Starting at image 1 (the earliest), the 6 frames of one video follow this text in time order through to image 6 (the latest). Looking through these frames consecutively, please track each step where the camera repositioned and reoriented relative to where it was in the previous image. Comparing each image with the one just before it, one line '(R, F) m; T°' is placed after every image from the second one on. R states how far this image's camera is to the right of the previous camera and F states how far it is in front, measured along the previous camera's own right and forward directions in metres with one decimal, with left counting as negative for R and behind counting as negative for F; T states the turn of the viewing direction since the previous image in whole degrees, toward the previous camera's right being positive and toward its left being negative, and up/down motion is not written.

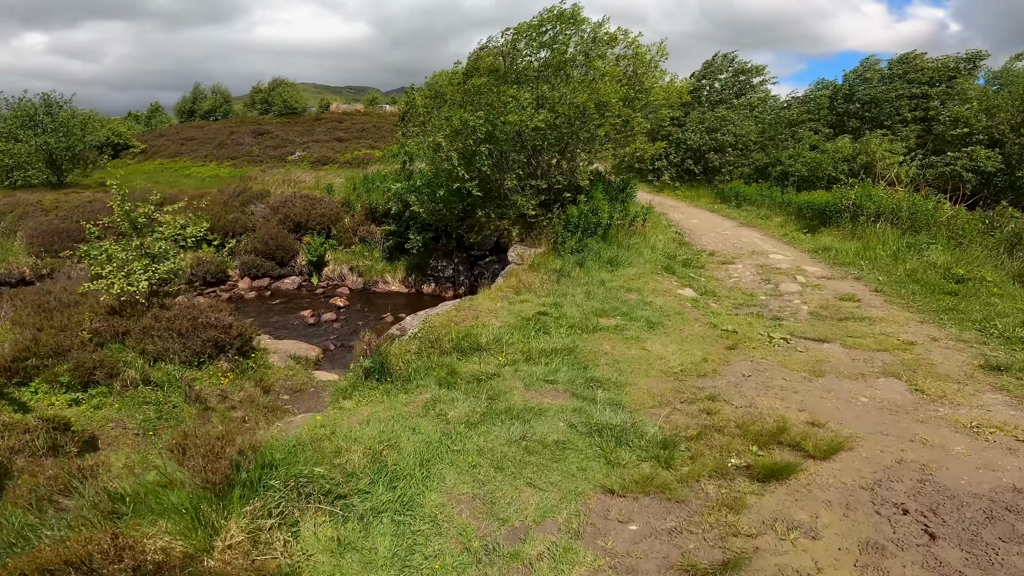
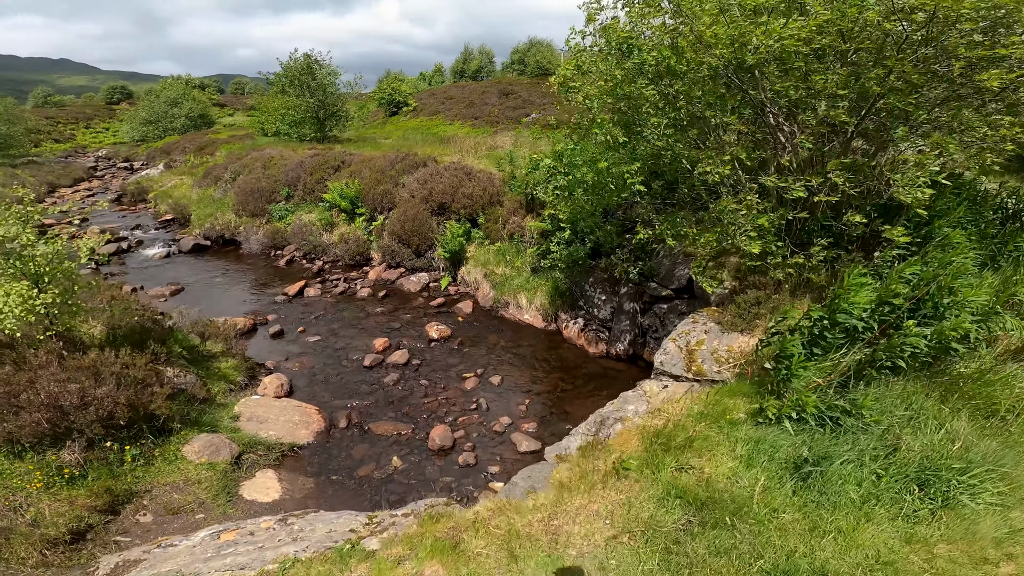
(+1.2, +6.4) m; -28°
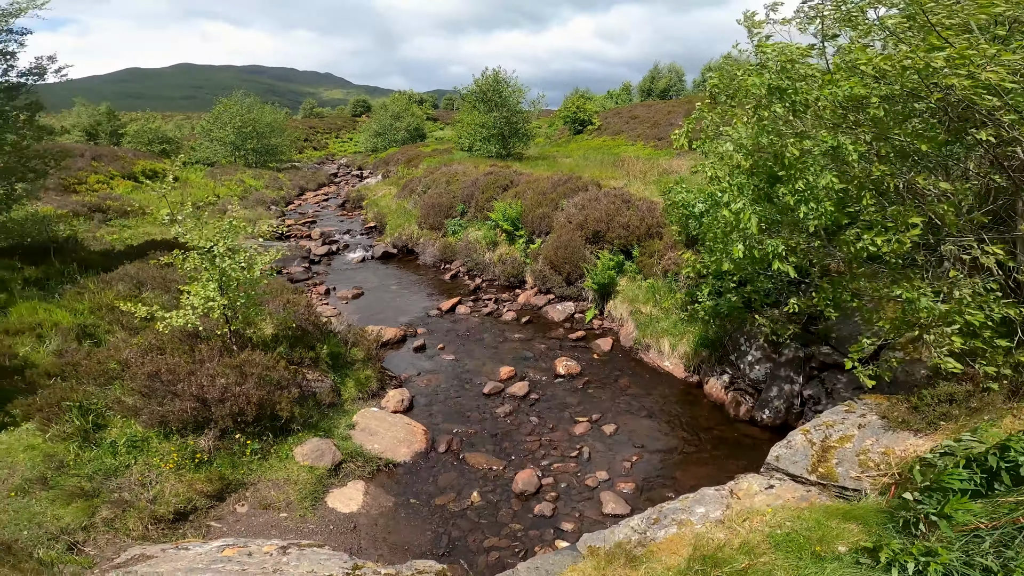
(+0.9, +0.3) m; -19°
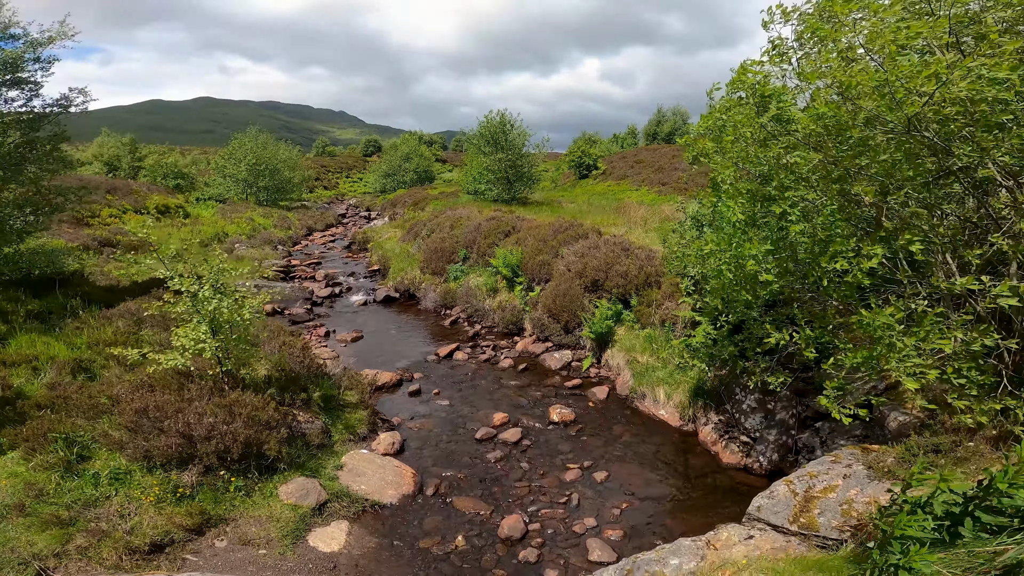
(+0.3, -0.1) m; -1°
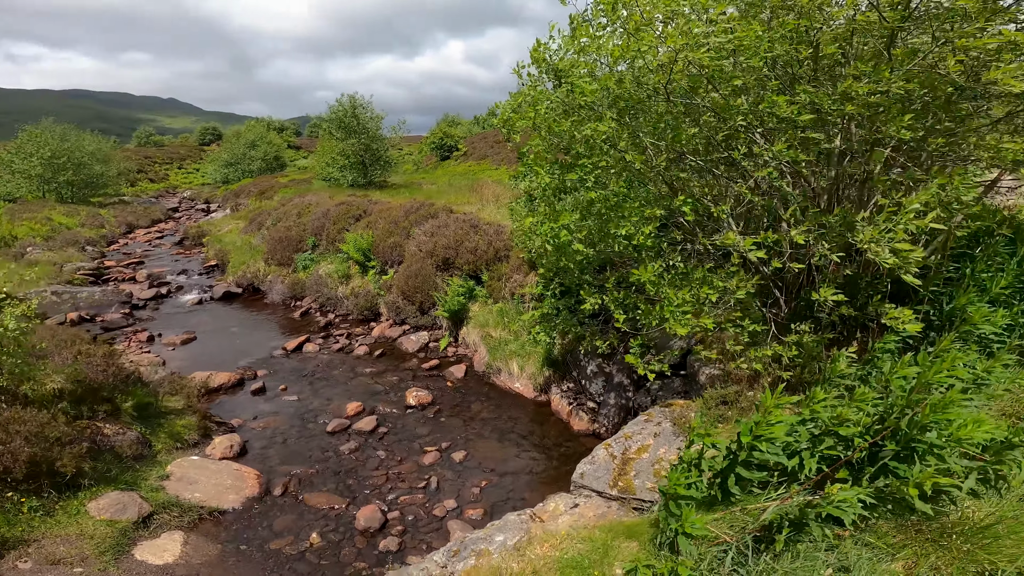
(+0.3, +0.1) m; +13°
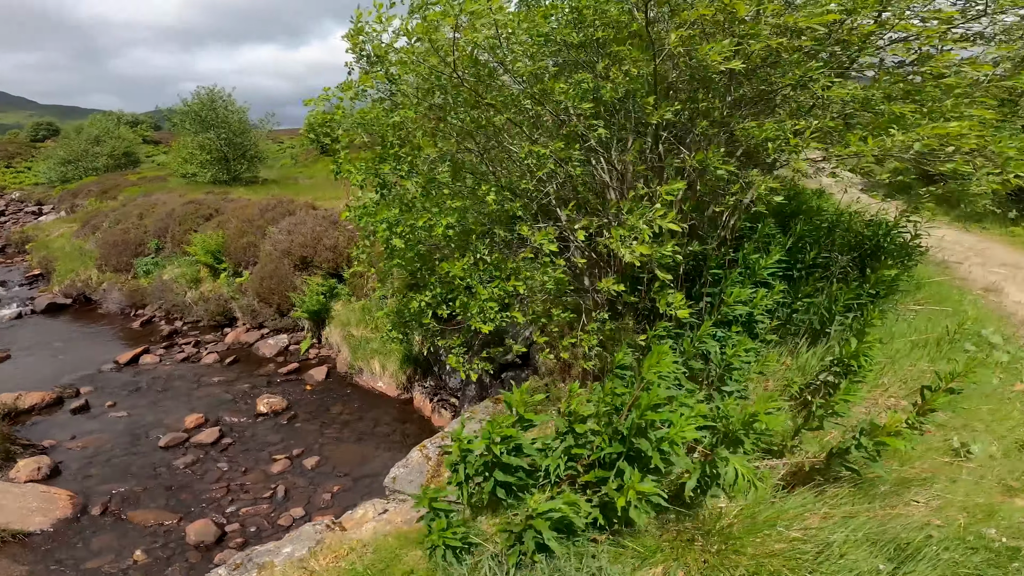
(+0.4, +0.1) m; +11°
